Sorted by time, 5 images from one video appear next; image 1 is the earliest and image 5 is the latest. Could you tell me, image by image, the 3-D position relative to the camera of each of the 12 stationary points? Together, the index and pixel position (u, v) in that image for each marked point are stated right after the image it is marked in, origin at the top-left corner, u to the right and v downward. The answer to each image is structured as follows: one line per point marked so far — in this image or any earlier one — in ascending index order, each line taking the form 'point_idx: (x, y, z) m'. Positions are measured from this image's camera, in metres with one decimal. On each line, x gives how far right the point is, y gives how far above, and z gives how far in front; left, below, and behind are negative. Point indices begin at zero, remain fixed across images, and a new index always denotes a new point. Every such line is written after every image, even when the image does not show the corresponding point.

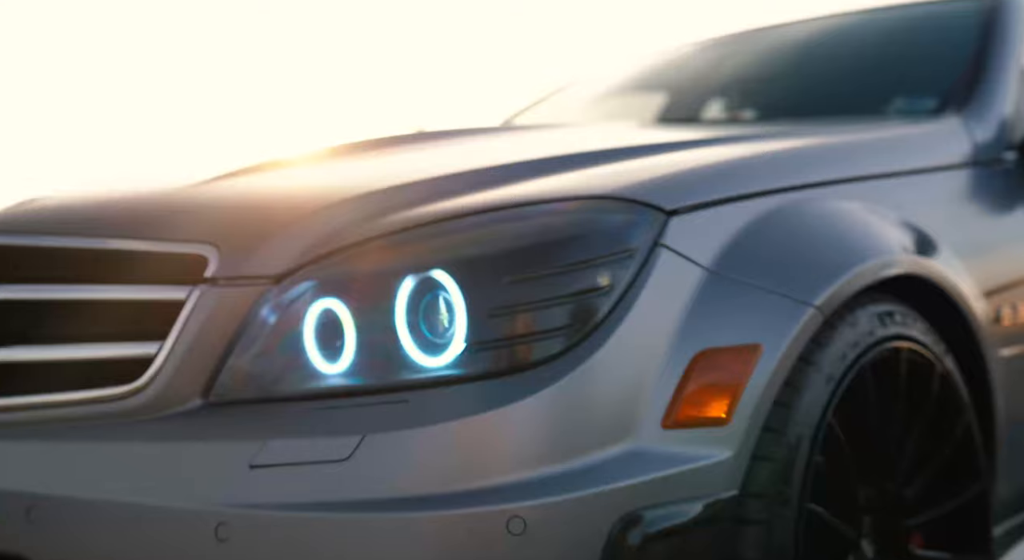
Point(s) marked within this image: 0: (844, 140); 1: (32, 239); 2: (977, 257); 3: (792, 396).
0: (+0.7, +0.3, +1.5) m
1: (-0.8, +0.1, +1.2) m
2: (+1.0, 0.0, +1.5) m
3: (+0.4, -0.2, +1.0) m
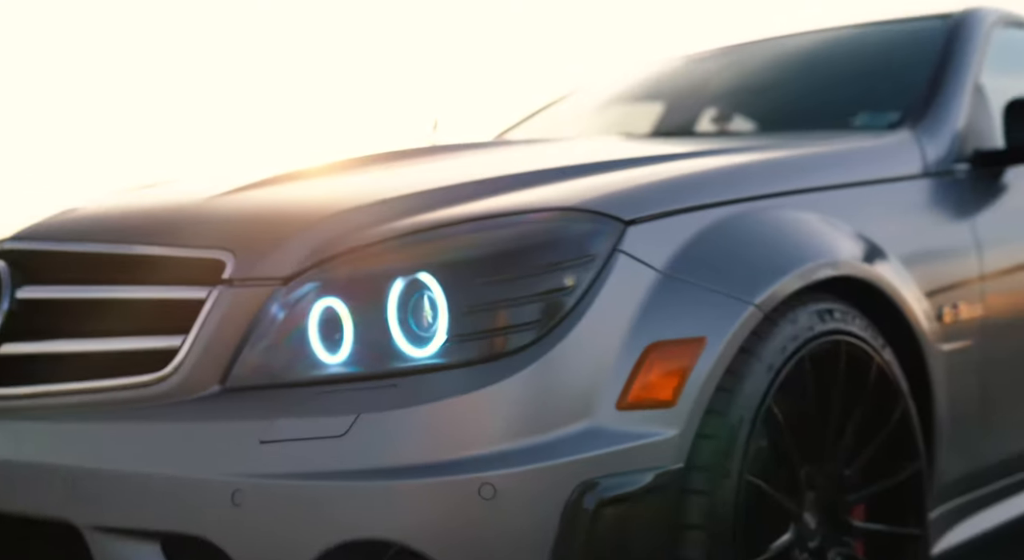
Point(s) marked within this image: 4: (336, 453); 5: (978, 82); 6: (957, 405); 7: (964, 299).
0: (+0.7, +0.3, +1.6) m
1: (-0.8, +0.1, +1.4) m
2: (+0.9, 0.0, +1.6) m
3: (+0.4, -0.2, +1.2) m
4: (-0.2, -0.2, +1.0) m
5: (+1.3, +0.6, +2.0) m
6: (+1.0, -0.3, +1.6) m
7: (+1.0, 0.0, +1.6) m
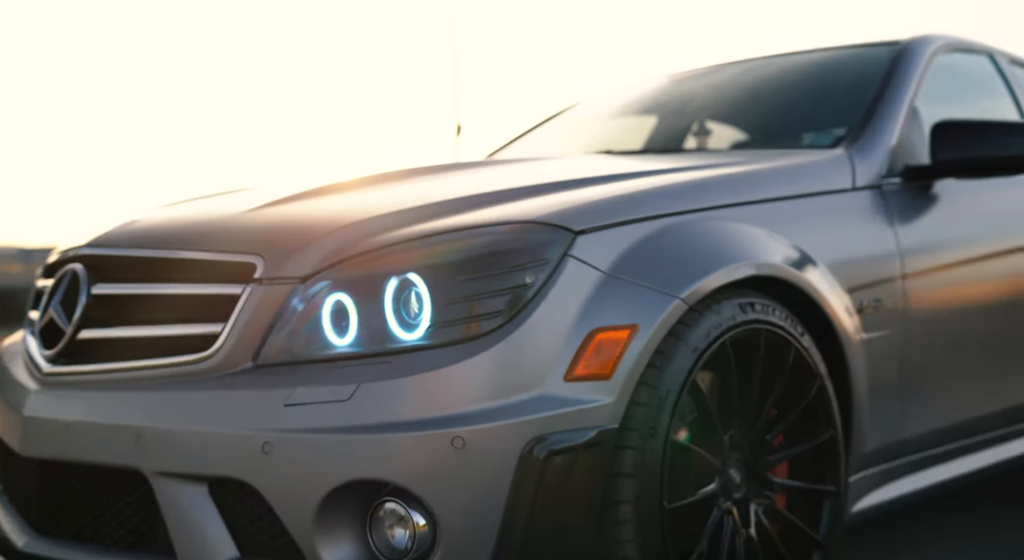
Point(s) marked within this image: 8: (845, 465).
0: (+0.6, +0.3, +1.9) m
1: (-0.9, +0.1, +1.7) m
2: (+0.9, 0.0, +1.9) m
3: (+0.3, -0.2, +1.5) m
4: (-0.3, -0.2, +1.3) m
5: (+1.3, +0.6, +2.3) m
6: (+0.9, -0.3, +1.9) m
7: (+1.0, 0.0, +1.9) m
8: (+0.8, -0.5, +1.8) m
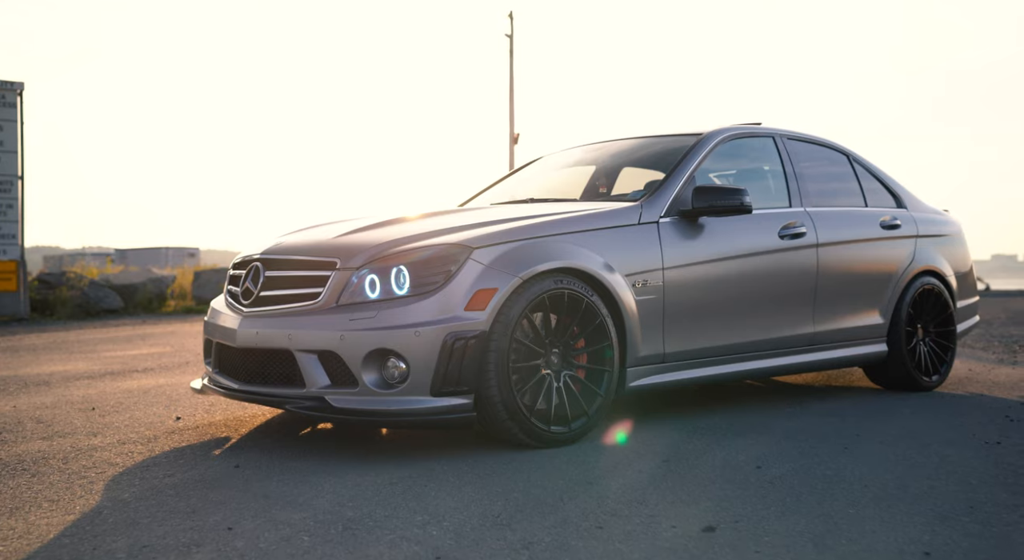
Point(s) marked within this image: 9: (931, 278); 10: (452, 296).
0: (+0.3, +0.3, +3.7) m
1: (-1.2, +0.1, +3.7) m
2: (+0.6, +0.1, +3.7) m
3: (0.0, -0.1, +3.3) m
4: (-0.6, -0.2, +3.2) m
5: (+1.0, +0.6, +4.1) m
6: (+0.7, -0.2, +3.7) m
7: (+0.7, 0.0, +3.7) m
8: (+0.5, -0.4, +3.6) m
9: (+2.8, 0.0, +4.8) m
10: (-0.3, -0.1, +3.2) m
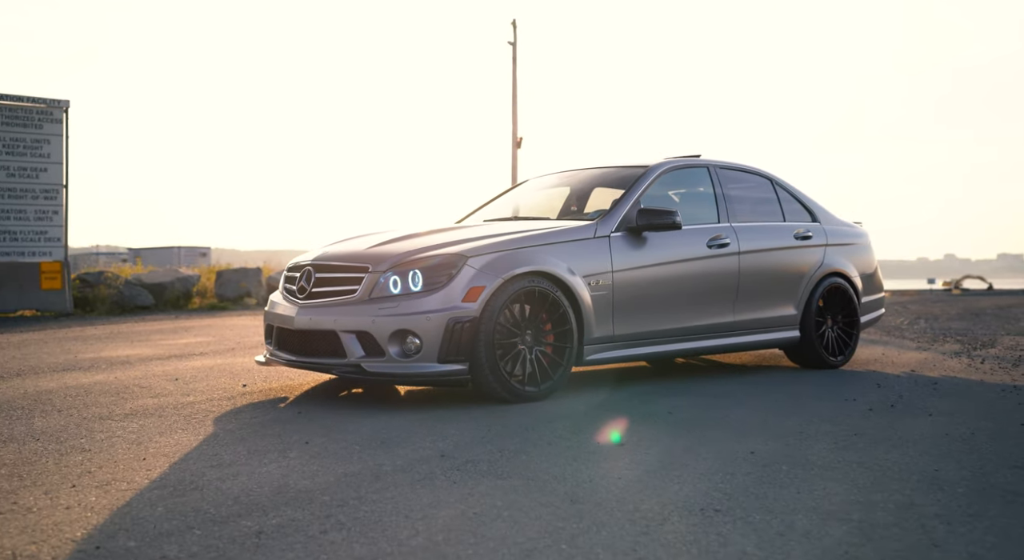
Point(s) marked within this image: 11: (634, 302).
0: (+0.2, +0.3, +4.9) m
1: (-1.3, +0.1, +4.9) m
2: (+0.5, +0.1, +4.9) m
3: (-0.1, -0.1, +4.5) m
4: (-0.7, -0.2, +4.4) m
5: (+0.9, +0.6, +5.3) m
6: (+0.6, -0.2, +4.9) m
7: (+0.6, 0.0, +4.9) m
8: (+0.4, -0.4, +4.8) m
9: (+2.8, 0.0, +6.0) m
10: (-0.4, -0.1, +4.4) m
11: (+0.9, -0.2, +5.1) m
